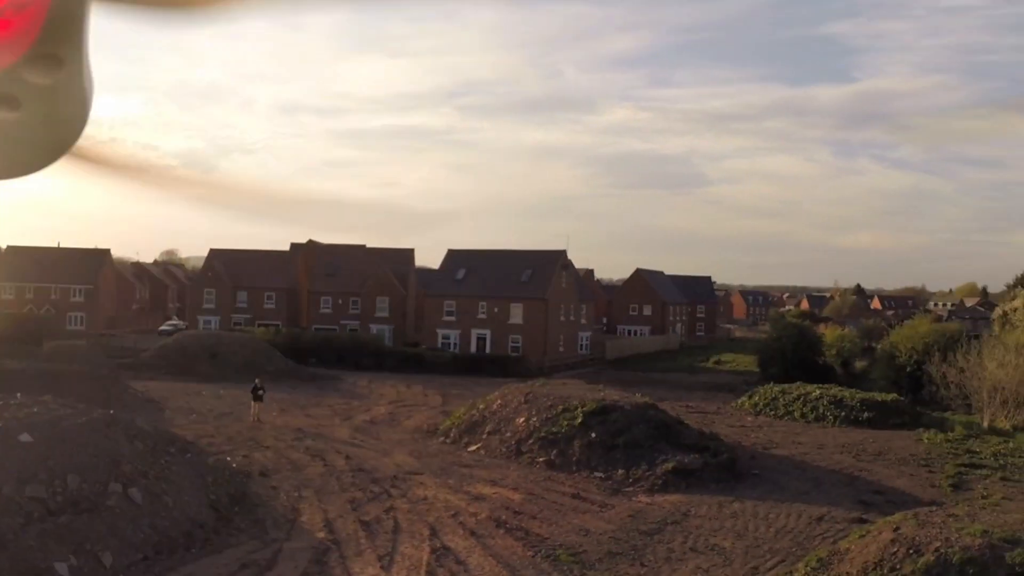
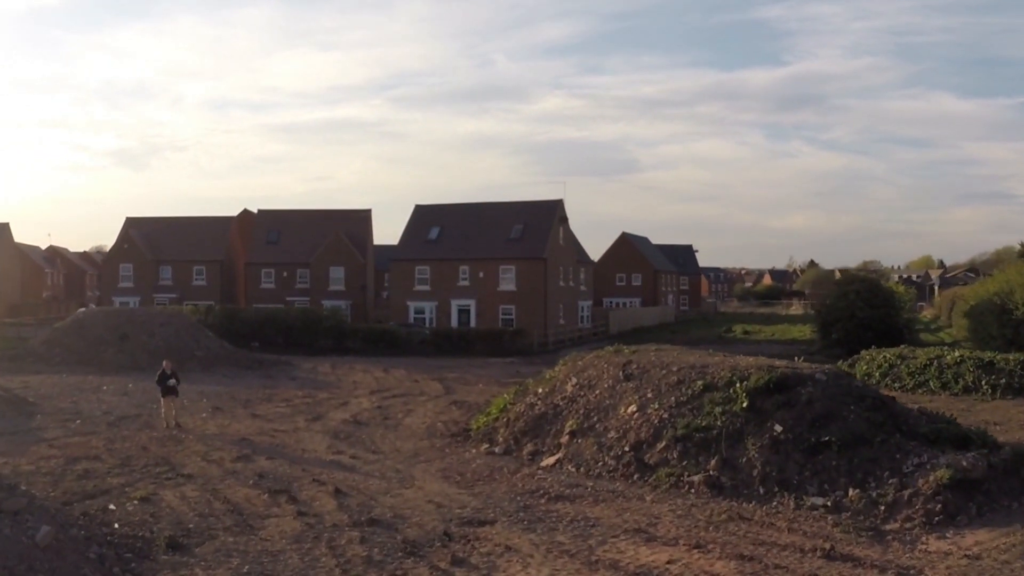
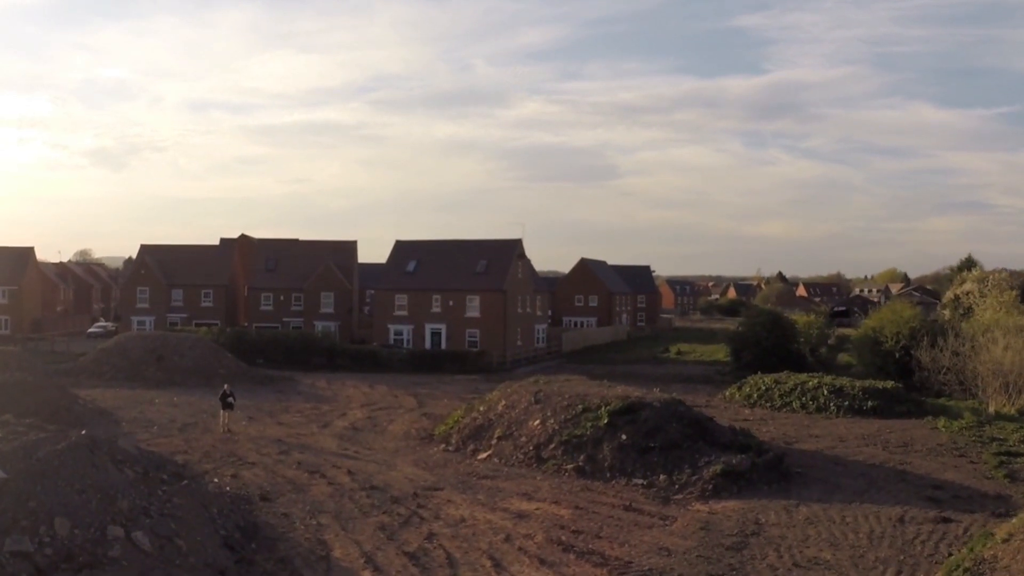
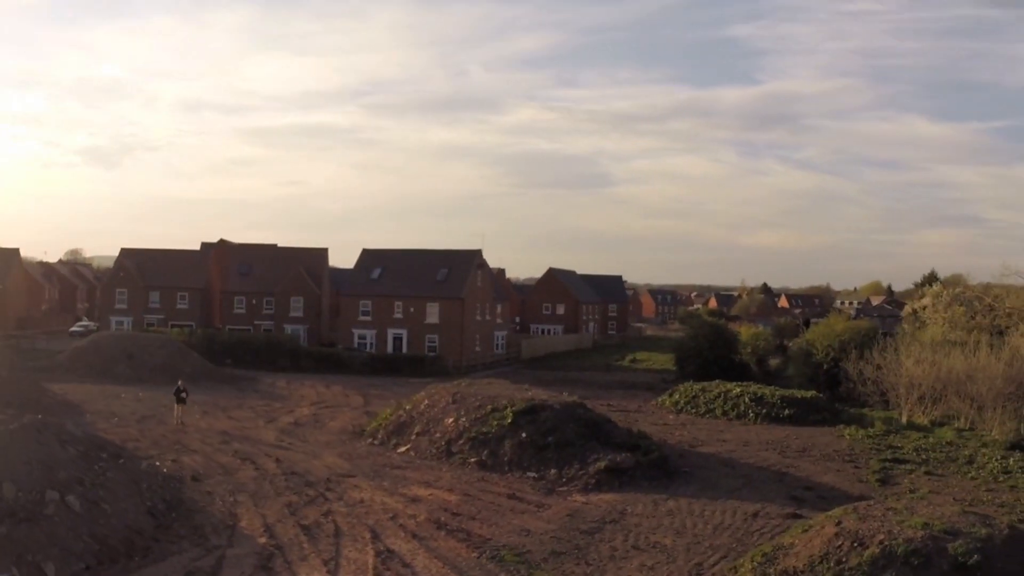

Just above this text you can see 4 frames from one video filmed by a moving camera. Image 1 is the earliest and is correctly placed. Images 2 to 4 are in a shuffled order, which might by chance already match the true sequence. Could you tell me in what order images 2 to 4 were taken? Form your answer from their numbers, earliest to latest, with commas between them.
4, 3, 2
